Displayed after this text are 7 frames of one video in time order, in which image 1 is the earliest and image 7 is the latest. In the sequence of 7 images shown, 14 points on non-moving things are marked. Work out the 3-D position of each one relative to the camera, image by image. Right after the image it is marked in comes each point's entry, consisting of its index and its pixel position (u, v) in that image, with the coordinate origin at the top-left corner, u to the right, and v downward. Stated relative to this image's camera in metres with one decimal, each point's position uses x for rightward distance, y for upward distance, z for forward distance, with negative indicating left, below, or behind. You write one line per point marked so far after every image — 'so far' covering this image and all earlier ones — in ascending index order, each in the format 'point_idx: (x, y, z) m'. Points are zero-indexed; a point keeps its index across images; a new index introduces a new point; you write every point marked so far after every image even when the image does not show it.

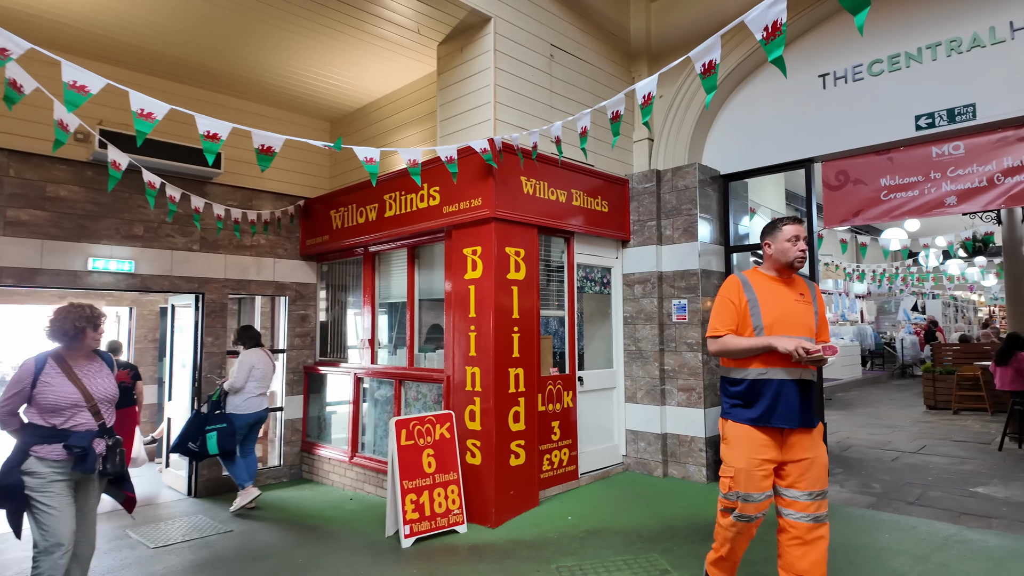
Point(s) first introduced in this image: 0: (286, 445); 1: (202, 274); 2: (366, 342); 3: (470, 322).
0: (-2.5, -1.7, +6.6) m
1: (-3.2, +0.1, +6.0) m
2: (-1.5, -0.6, +6.1) m
3: (-0.3, -0.3, +4.7) m
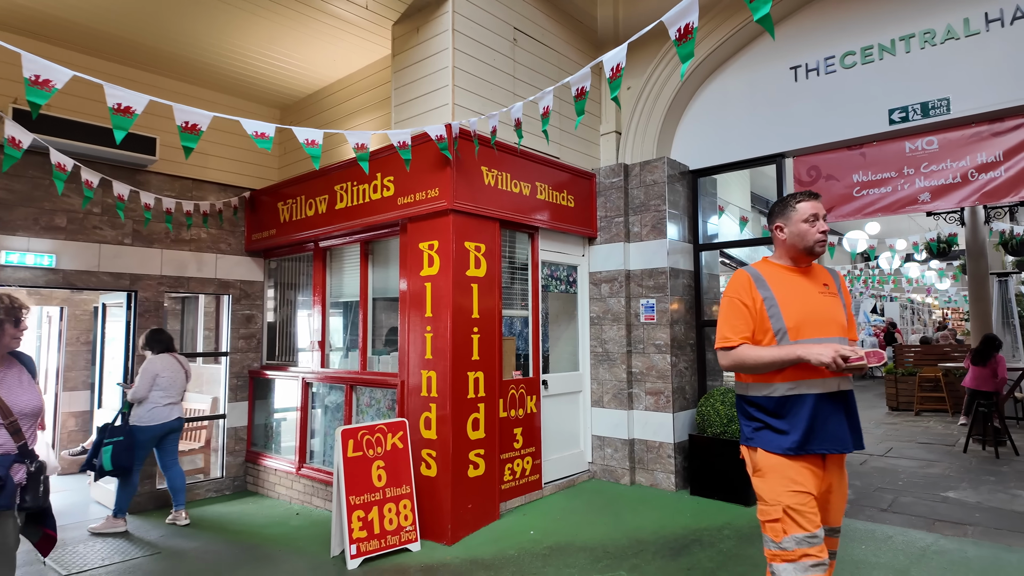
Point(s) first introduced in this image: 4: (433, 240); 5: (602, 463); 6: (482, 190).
0: (-2.9, -1.7, +6.1) m
1: (-3.5, +0.2, +5.5) m
2: (-1.9, -0.5, +5.7) m
3: (-0.6, -0.3, +4.4) m
4: (-0.6, +0.3, +4.3) m
5: (+0.8, -1.6, +5.4) m
6: (-0.2, +0.7, +4.5) m
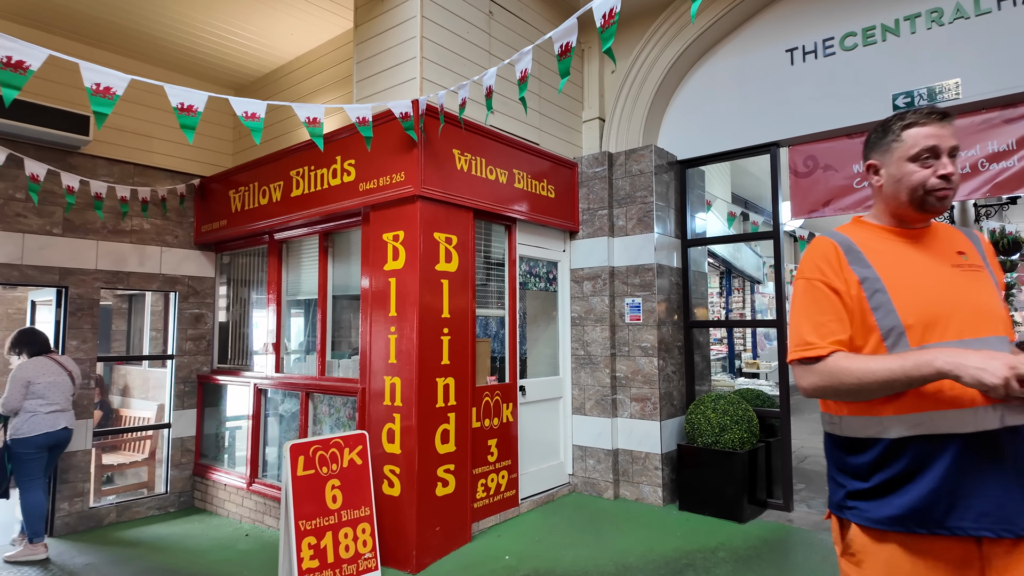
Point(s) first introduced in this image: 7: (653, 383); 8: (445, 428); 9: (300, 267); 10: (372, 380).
0: (-3.2, -1.7, +5.5) m
1: (-3.7, +0.2, +4.9) m
2: (-2.1, -0.5, +5.2) m
3: (-0.8, -0.2, +3.9) m
4: (-0.7, +0.4, +3.9) m
5: (+0.6, -1.6, +5.0) m
6: (-0.4, +0.8, +4.0) m
7: (+1.1, -0.8, +4.8) m
8: (-0.4, -0.9, +3.8) m
9: (-1.8, +0.2, +5.1) m
10: (-0.9, -0.6, +4.0) m
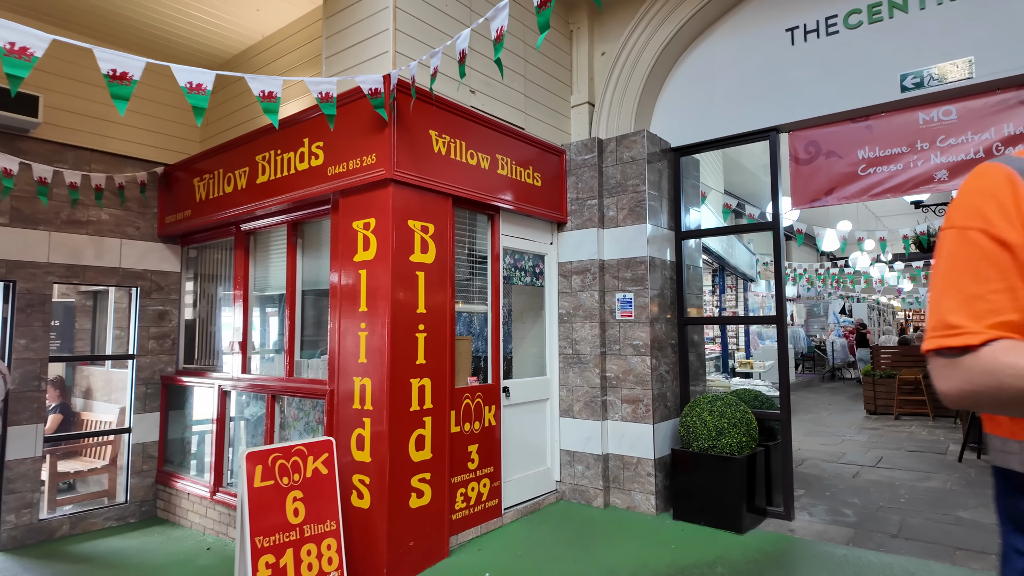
0: (-3.3, -1.6, +5.2) m
1: (-3.9, +0.2, +4.6) m
2: (-2.3, -0.5, +4.8) m
3: (-0.9, -0.2, +3.6) m
4: (-0.9, +0.4, +3.6) m
5: (+0.5, -1.5, +4.7) m
6: (-0.5, +0.8, +3.7) m
7: (+1.0, -0.7, +4.5) m
8: (-0.5, -0.9, +3.5) m
9: (-2.0, +0.2, +4.7) m
10: (-1.0, -0.6, +3.6) m
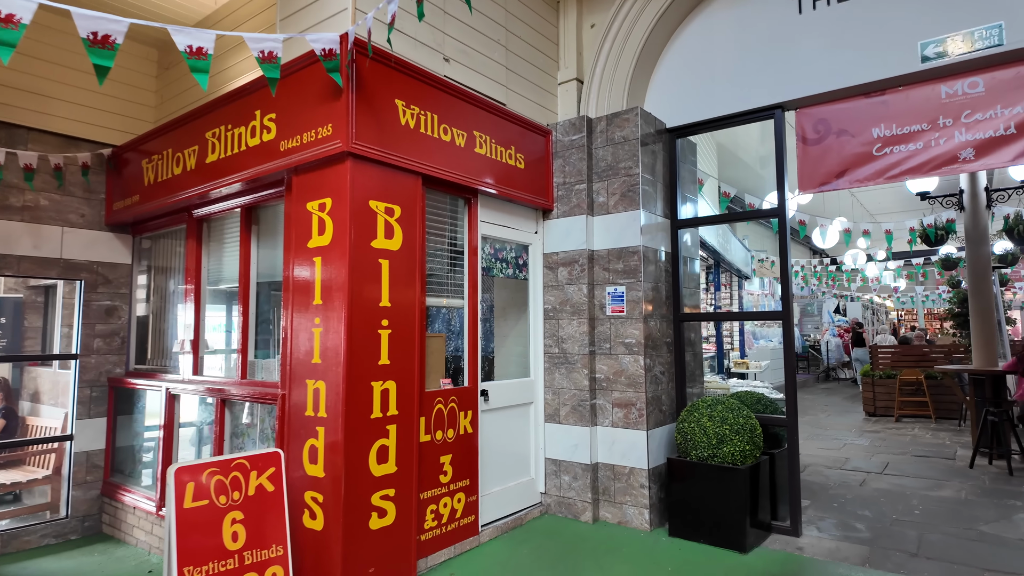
0: (-3.4, -1.6, +4.7) m
1: (-4.0, +0.3, +4.1) m
2: (-2.4, -0.4, +4.4) m
3: (-1.1, -0.1, +3.1) m
4: (-1.0, +0.5, +3.1) m
5: (+0.3, -1.5, +4.3) m
6: (-0.6, +0.9, +3.3) m
7: (+0.9, -0.7, +4.1) m
8: (-0.7, -0.8, +3.1) m
9: (-2.1, +0.3, +4.3) m
10: (-1.2, -0.5, +3.2) m
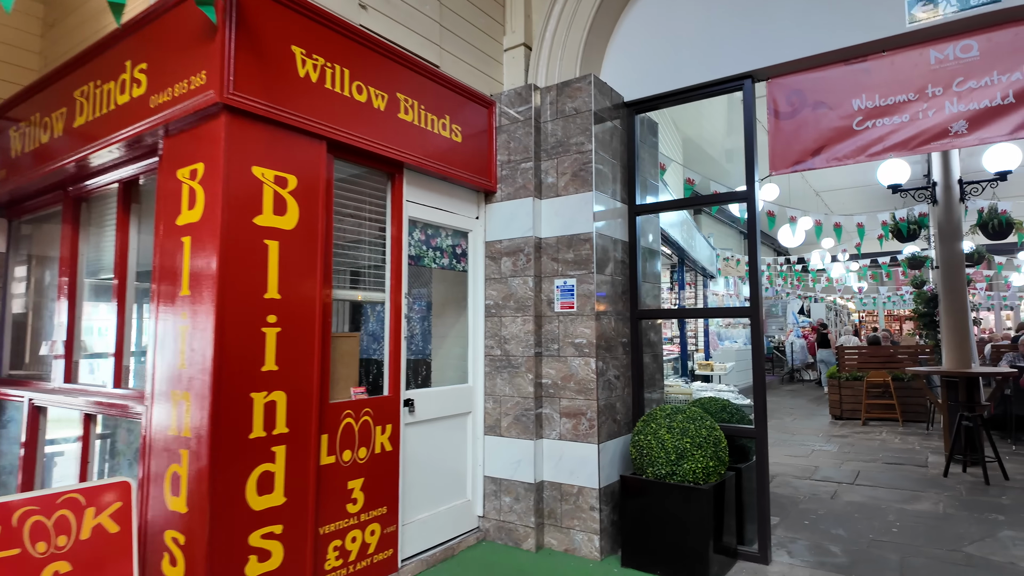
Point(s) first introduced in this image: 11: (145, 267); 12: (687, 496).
0: (-3.9, -1.5, +4.0) m
1: (-4.4, +0.4, +3.3) m
2: (-2.8, -0.4, +3.7) m
3: (-1.4, -0.1, +2.5) m
4: (-1.3, +0.5, +2.5) m
5: (-0.1, -1.4, +3.7) m
6: (-1.0, +0.9, +2.7) m
7: (+0.5, -0.6, +3.6) m
8: (-1.0, -0.8, +2.5) m
9: (-2.5, +0.3, +3.6) m
10: (-1.5, -0.5, +2.6) m
11: (-2.0, +0.1, +3.3) m
12: (+0.9, -1.1, +3.2) m
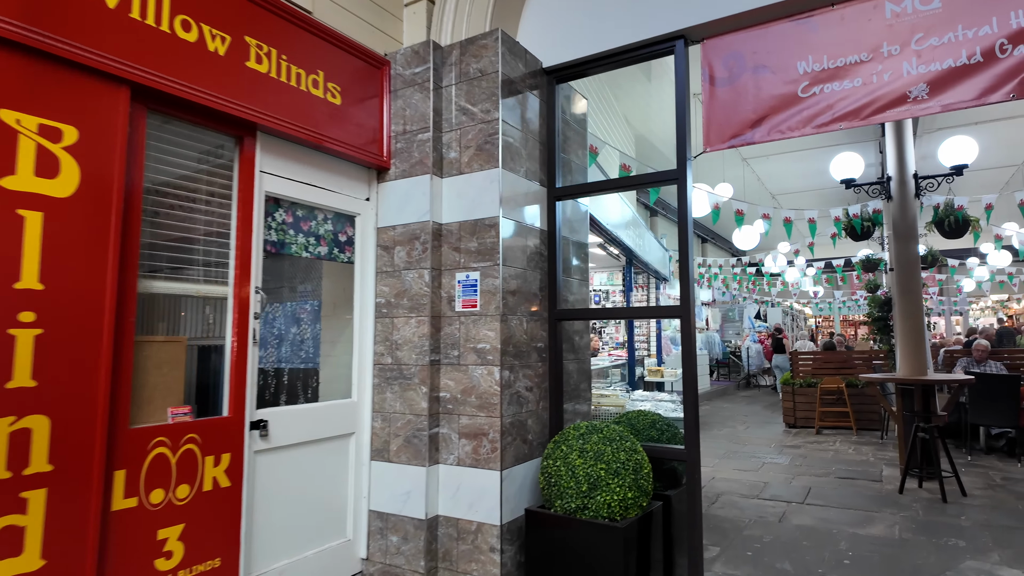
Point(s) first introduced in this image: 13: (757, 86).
0: (-4.5, -1.5, +3.1) m
1: (-4.9, +0.4, +2.5) m
2: (-3.4, -0.3, +2.9) m
3: (-1.9, 0.0, +1.8) m
4: (-1.8, +0.6, +1.8) m
5: (-0.7, -1.4, +3.1) m
6: (-1.5, +1.0, +2.0) m
7: (-0.1, -0.6, +3.0) m
8: (-1.5, -0.7, +1.8) m
9: (-3.1, +0.4, +2.9) m
10: (-2.0, -0.4, +1.9) m
11: (-2.6, +0.2, +2.6) m
12: (+0.4, -1.1, +2.6) m
13: (+1.2, +1.0, +2.9) m
